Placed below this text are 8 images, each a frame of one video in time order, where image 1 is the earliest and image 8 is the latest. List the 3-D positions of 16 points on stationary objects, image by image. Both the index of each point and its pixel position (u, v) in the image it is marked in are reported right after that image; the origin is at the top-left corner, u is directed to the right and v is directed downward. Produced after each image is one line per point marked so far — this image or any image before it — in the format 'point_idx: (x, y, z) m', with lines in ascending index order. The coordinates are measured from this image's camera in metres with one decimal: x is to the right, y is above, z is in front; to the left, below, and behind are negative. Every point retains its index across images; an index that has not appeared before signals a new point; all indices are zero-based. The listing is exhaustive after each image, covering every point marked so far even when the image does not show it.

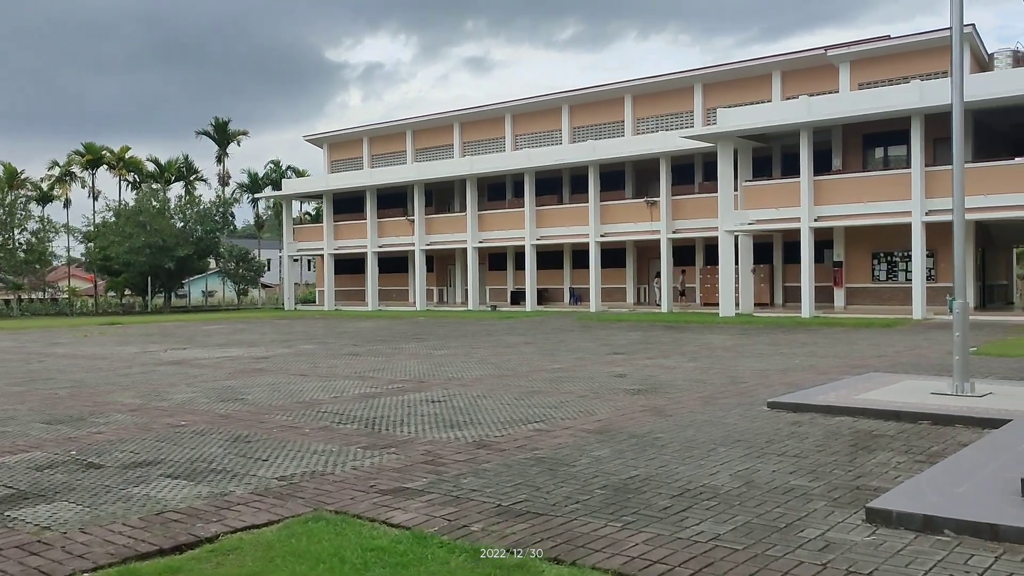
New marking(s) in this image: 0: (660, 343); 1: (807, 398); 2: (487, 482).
0: (+3.2, -1.2, +19.2) m
1: (+3.1, -1.2, +9.4) m
2: (-0.2, -1.3, +6.1) m
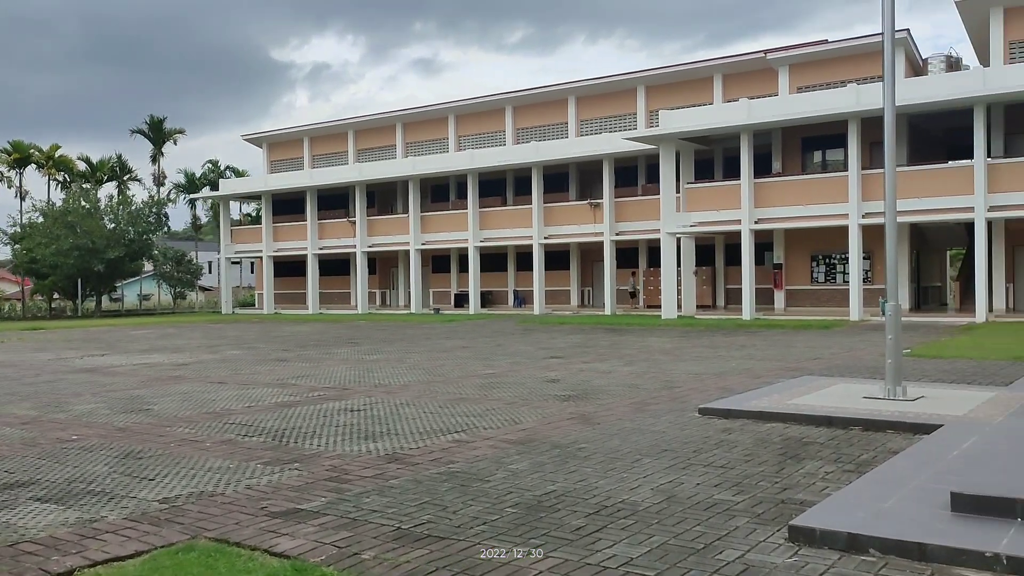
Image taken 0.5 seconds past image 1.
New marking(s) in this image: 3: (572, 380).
0: (+1.9, -1.2, +19.0) m
1: (+2.3, -1.2, +9.1) m
2: (-0.8, -1.4, +5.7) m
3: (+0.8, -1.3, +12.4) m
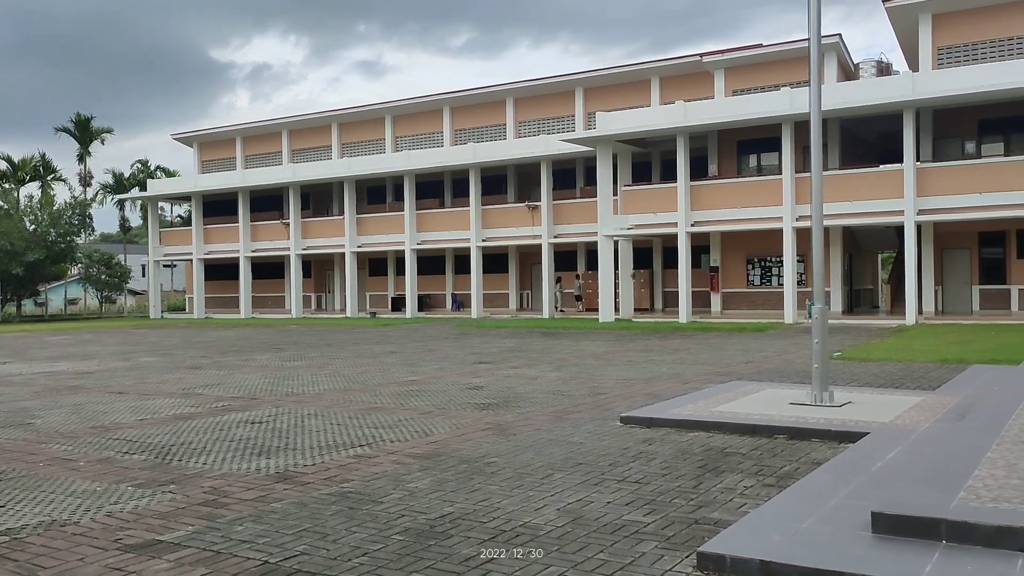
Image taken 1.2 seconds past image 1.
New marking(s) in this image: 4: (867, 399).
0: (+0.4, -1.3, +18.5) m
1: (+1.5, -1.2, +8.7) m
2: (-1.4, -1.4, +5.1) m
3: (-0.2, -1.3, +11.9) m
4: (+3.7, -1.2, +9.2) m
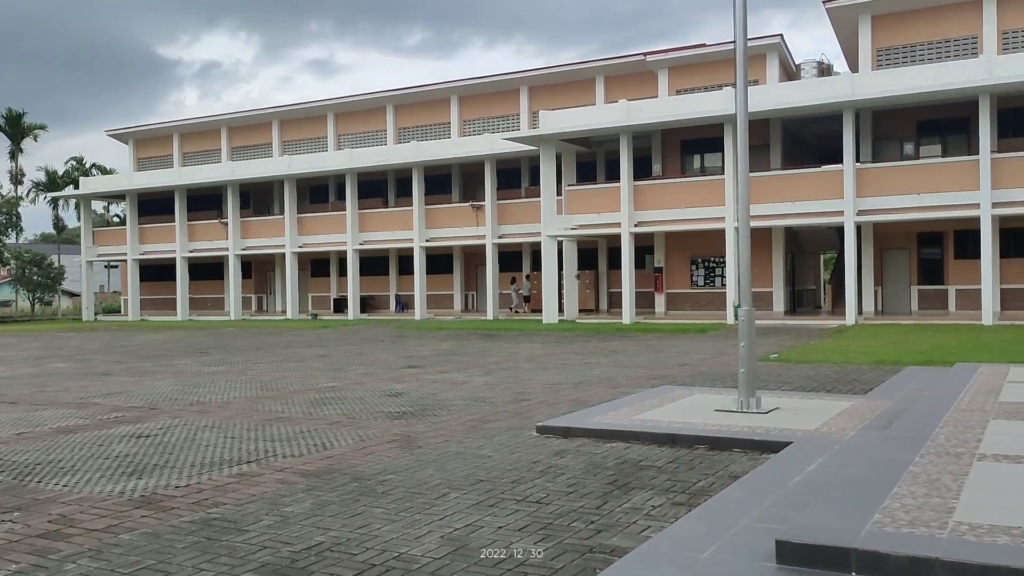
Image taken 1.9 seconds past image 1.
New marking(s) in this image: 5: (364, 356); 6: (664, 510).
0: (-0.9, -1.3, +18.0) m
1: (+0.6, -1.2, +8.2) m
2: (-2.1, -1.4, +4.5) m
3: (-1.2, -1.3, +11.4) m
4: (+2.8, -1.2, +8.9) m
5: (-3.0, -1.4, +17.8) m
6: (+0.9, -1.3, +5.4) m
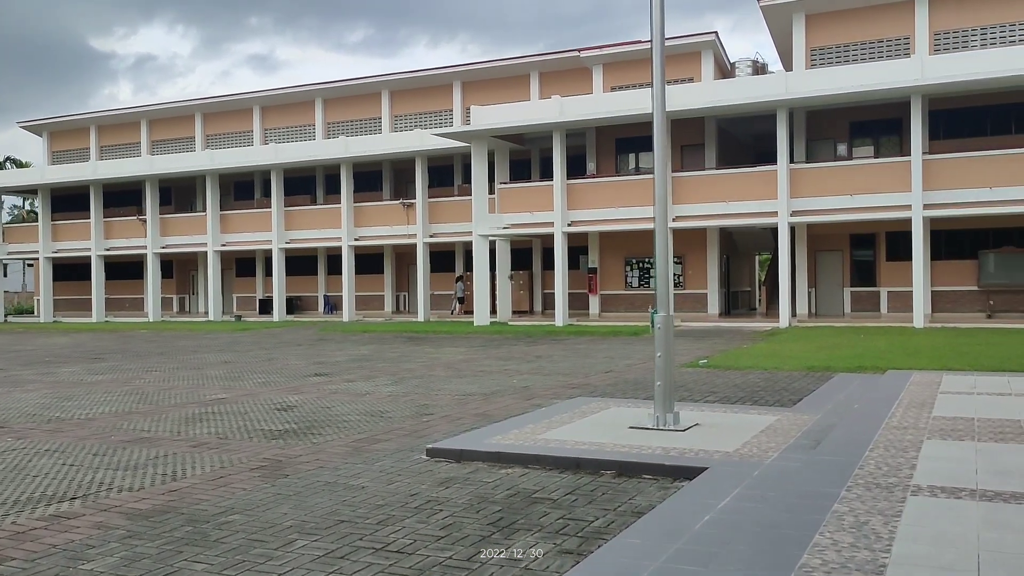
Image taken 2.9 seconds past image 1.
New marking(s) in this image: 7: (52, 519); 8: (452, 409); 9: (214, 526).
0: (-2.5, -1.4, +16.9) m
1: (-0.3, -1.3, +7.3) m
2: (-2.7, -1.4, +3.4) m
3: (-2.3, -1.4, +10.3) m
4: (+1.9, -1.2, +8.1) m
5: (-4.5, -1.4, +16.6) m
6: (+0.2, -1.4, +4.5) m
7: (-2.8, -1.4, +5.4) m
8: (-0.7, -1.3, +9.9) m
9: (-1.7, -1.4, +5.2) m
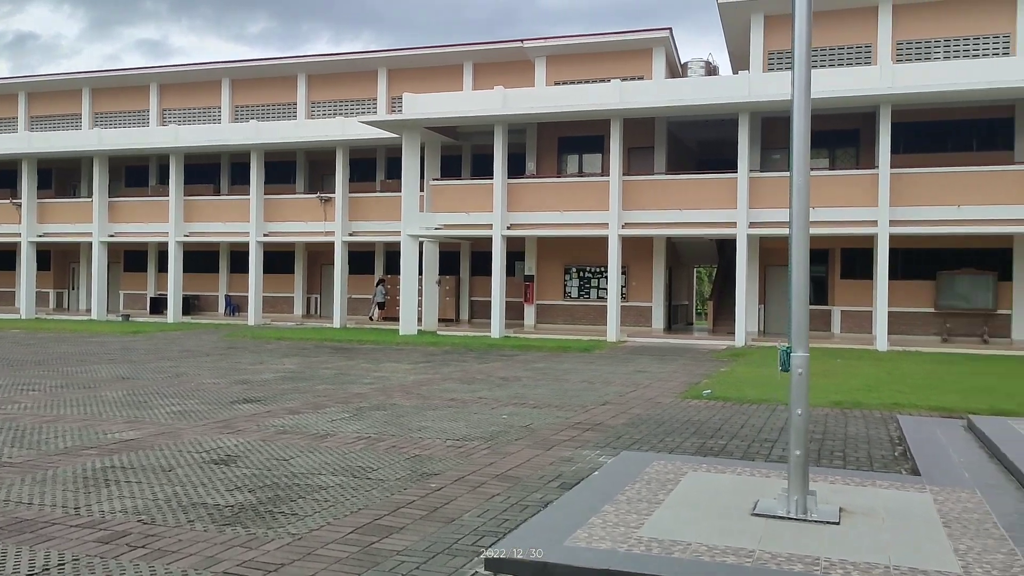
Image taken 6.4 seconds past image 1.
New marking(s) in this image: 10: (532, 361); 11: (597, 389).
0: (-3.1, -1.4, +14.1) m
1: (+0.2, -1.4, +4.9) m
2: (-1.7, -1.5, +0.7) m
3: (-2.2, -1.4, +7.6) m
4: (+2.3, -1.4, +5.9) m
5: (-5.0, -1.4, +13.6) m
6: (+1.0, -1.5, +2.1) m
7: (-2.0, -1.4, +2.6) m
8: (-0.4, -1.5, +7.3) m
9: (-1.0, -1.5, +2.6) m
10: (+0.4, -1.5, +18.4) m
11: (+1.3, -1.5, +13.7) m
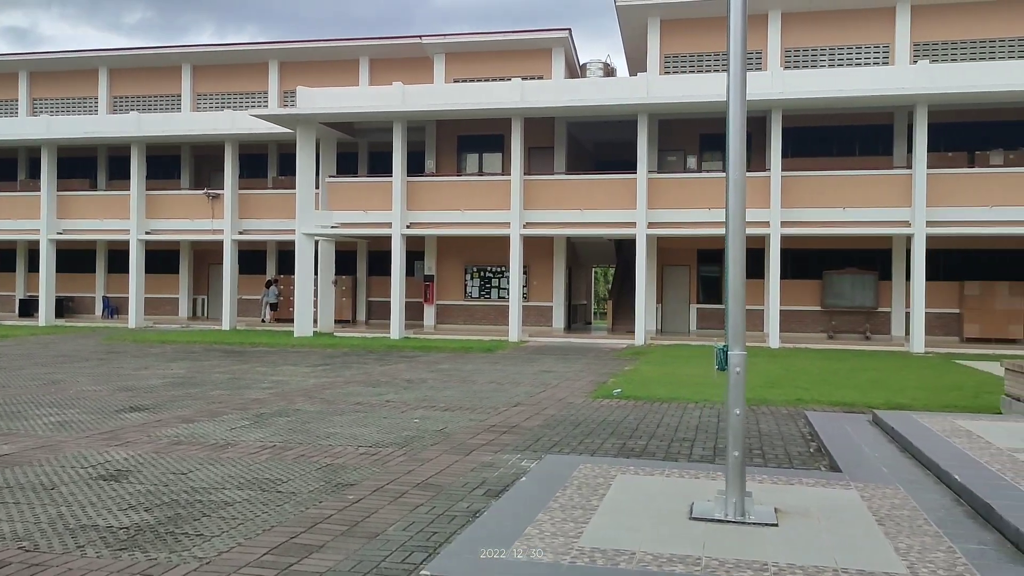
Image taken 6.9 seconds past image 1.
0: (-4.5, -1.4, +13.4) m
1: (-0.1, -1.4, +4.6) m
2: (-1.5, -1.4, +0.1) m
3: (-2.8, -1.4, +7.0) m
4: (+1.8, -1.4, +5.8) m
5: (-6.4, -1.4, +12.6) m
6: (+1.0, -1.5, +1.9) m
7: (-2.1, -1.4, +2.1) m
8: (-1.1, -1.5, +6.9) m
9: (-1.0, -1.5, +2.2) m
10: (-1.5, -1.5, +18.0) m
11: (-0.1, -1.5, +13.4) m
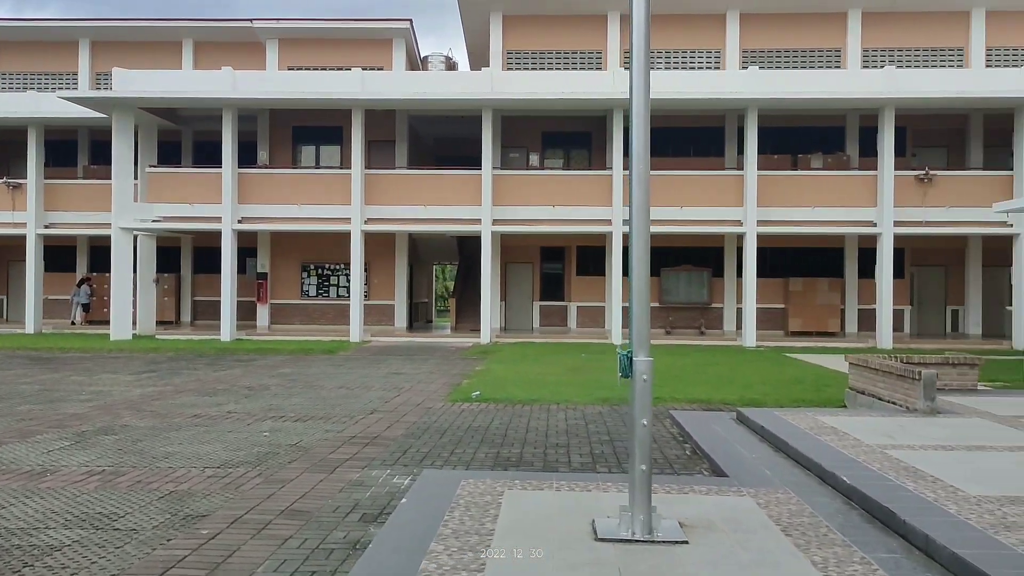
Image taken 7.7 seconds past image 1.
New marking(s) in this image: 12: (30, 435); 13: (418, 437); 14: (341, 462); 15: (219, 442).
0: (-6.5, -1.5, +11.8) m
1: (-0.5, -1.4, +4.0) m
2: (-1.1, -1.5, -0.7) m
3: (-3.7, -1.5, +5.8) m
4: (+1.1, -1.4, +5.5) m
5: (-8.2, -1.4, +10.6) m
6: (+1.1, -1.5, +1.6) m
7: (-2.0, -1.5, +1.1) m
8: (-1.9, -1.5, +6.1) m
9: (-1.0, -1.5, +1.4) m
10: (-4.5, -1.5, +16.9) m
11: (-2.2, -1.5, +12.6) m
12: (-4.8, -1.5, +8.8) m
13: (-0.9, -1.5, +9.0) m
14: (-1.4, -1.5, +7.5) m
15: (-2.8, -1.5, +8.5) m
